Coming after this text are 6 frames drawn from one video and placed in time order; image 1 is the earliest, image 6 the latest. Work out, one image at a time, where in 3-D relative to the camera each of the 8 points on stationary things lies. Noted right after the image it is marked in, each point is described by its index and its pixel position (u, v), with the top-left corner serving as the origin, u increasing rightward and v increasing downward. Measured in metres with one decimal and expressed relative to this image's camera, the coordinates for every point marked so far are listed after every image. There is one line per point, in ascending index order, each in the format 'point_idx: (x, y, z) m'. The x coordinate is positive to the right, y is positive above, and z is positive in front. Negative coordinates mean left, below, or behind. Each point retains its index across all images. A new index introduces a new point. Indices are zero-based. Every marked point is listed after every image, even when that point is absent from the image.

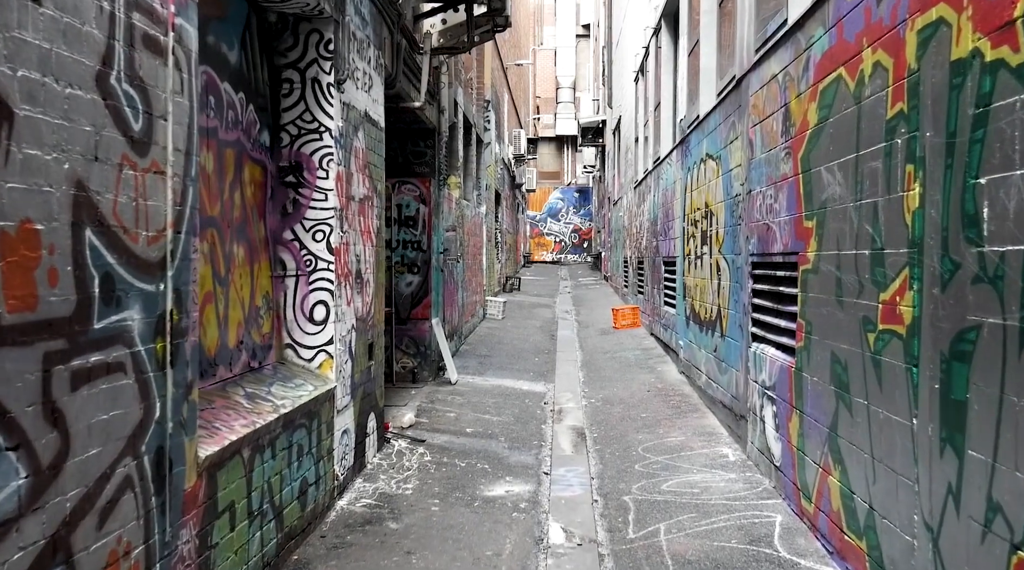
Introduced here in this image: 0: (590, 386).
0: (+0.9, -1.2, +10.3) m
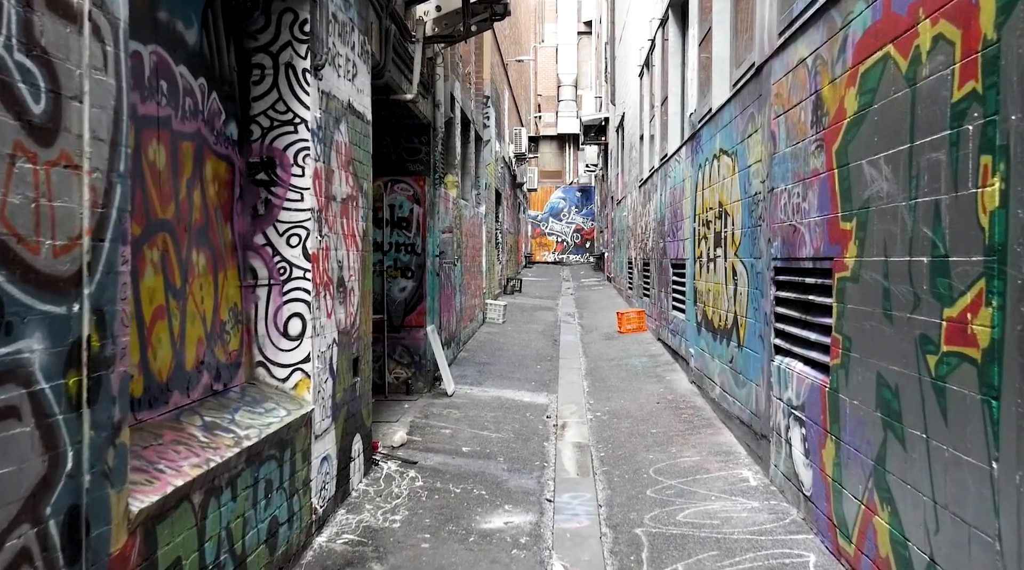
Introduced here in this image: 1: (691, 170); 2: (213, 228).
0: (+0.9, -1.2, +9.7) m
1: (+2.1, +1.3, +10.2) m
2: (-1.6, +0.3, +4.6) m
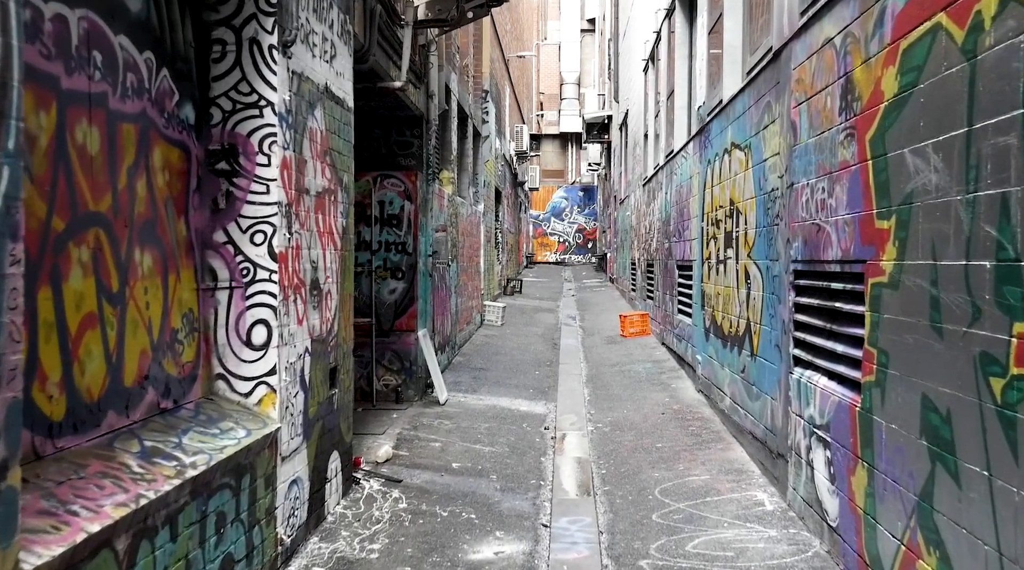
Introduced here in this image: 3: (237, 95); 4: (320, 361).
0: (+0.9, -1.3, +9.2) m
1: (+2.0, +1.3, +9.7) m
2: (-1.6, +0.3, +4.1) m
3: (-1.4, +1.0, +4.5) m
4: (-1.1, -0.4, +5.3) m
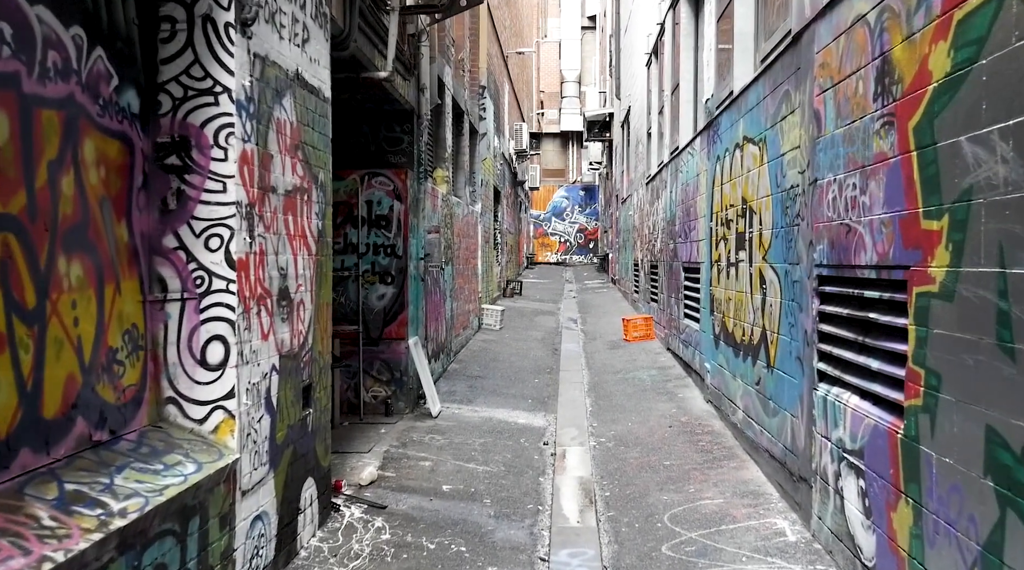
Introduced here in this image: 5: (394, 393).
0: (+0.8, -1.3, +8.6) m
1: (+2.0, +1.3, +9.1) m
2: (-1.6, +0.2, +3.5) m
3: (-1.4, +0.9, +3.9) m
4: (-1.2, -0.5, +4.7) m
5: (-1.1, -1.0, +8.4) m
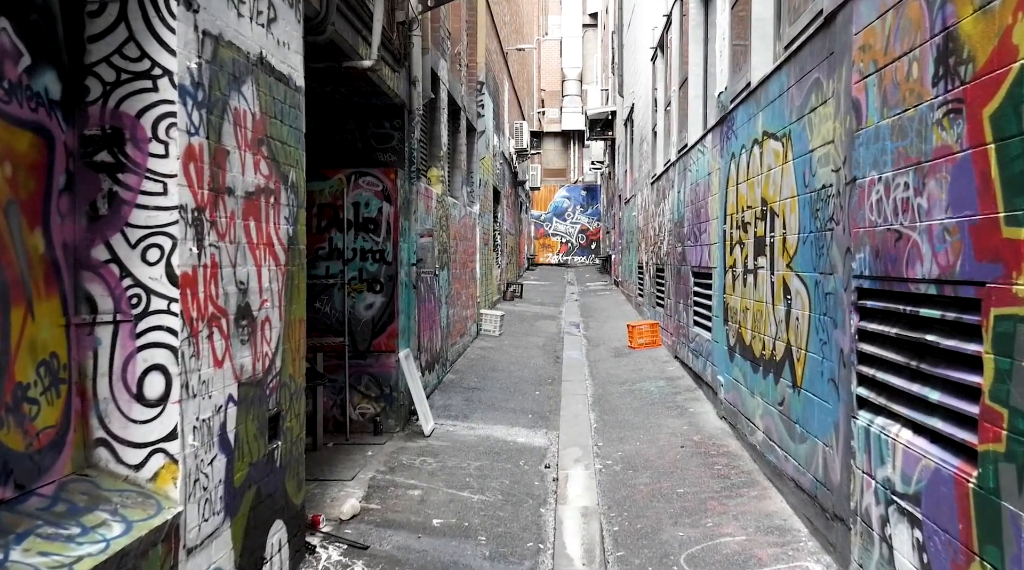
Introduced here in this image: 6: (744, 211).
0: (+0.8, -1.4, +8.0) m
1: (+2.0, +1.2, +8.5) m
2: (-1.7, +0.2, +2.9) m
3: (-1.4, +0.8, +3.3) m
4: (-1.2, -0.6, +4.1) m
5: (-1.1, -1.1, +7.8) m
6: (+1.9, +0.6, +7.4) m
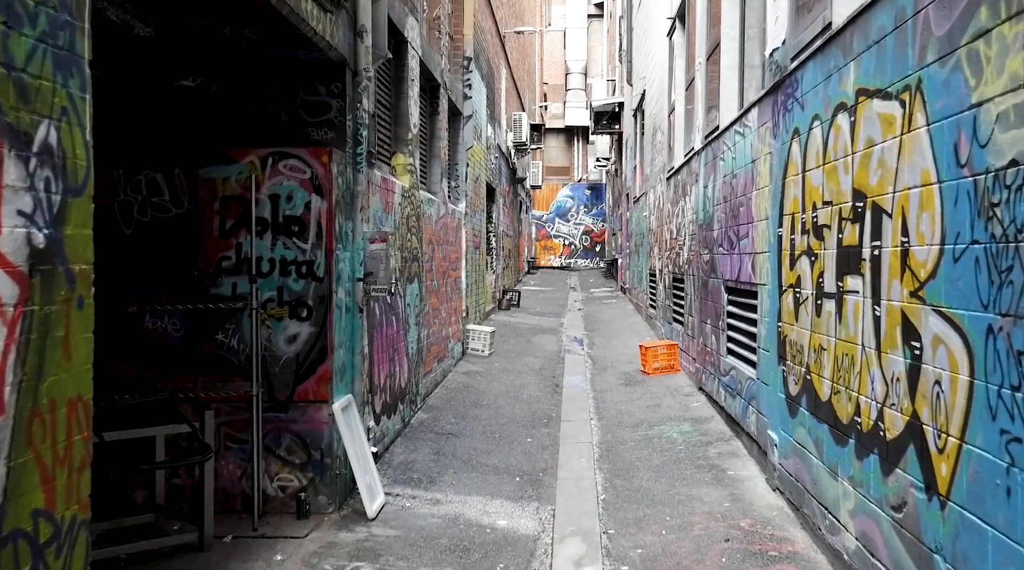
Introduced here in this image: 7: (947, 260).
0: (+0.7, -1.5, +5.8) m
1: (+1.9, +1.0, +6.3) m
2: (-1.8, 0.0, +0.7) m
3: (-1.6, +0.7, +1.1) m
4: (-1.3, -0.7, +1.9) m
5: (-1.3, -1.3, +5.6) m
6: (+1.8, +0.4, +5.2) m
7: (+1.7, +0.1, +3.4) m
